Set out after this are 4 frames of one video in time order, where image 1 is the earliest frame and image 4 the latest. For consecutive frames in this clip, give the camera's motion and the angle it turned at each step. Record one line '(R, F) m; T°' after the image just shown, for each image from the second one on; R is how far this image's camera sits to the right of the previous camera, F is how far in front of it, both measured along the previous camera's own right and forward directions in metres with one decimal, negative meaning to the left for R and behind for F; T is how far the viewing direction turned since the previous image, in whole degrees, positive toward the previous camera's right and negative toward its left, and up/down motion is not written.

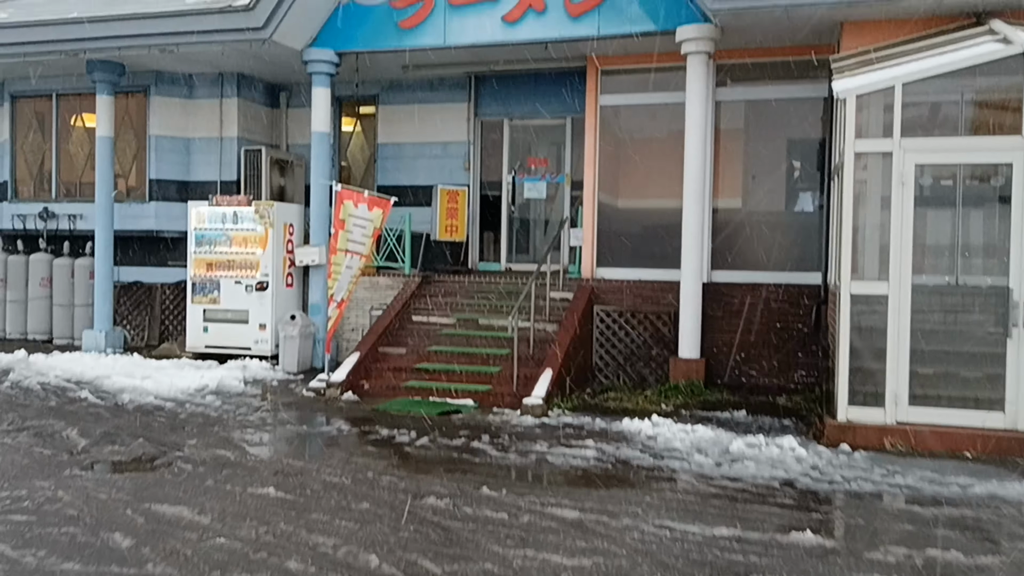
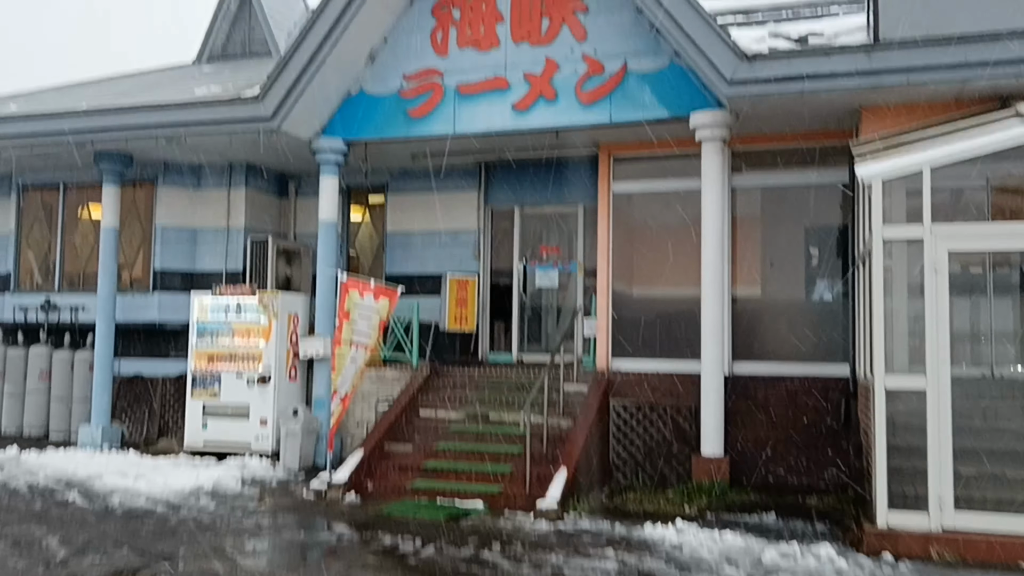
(0.0, +0.4) m; -1°
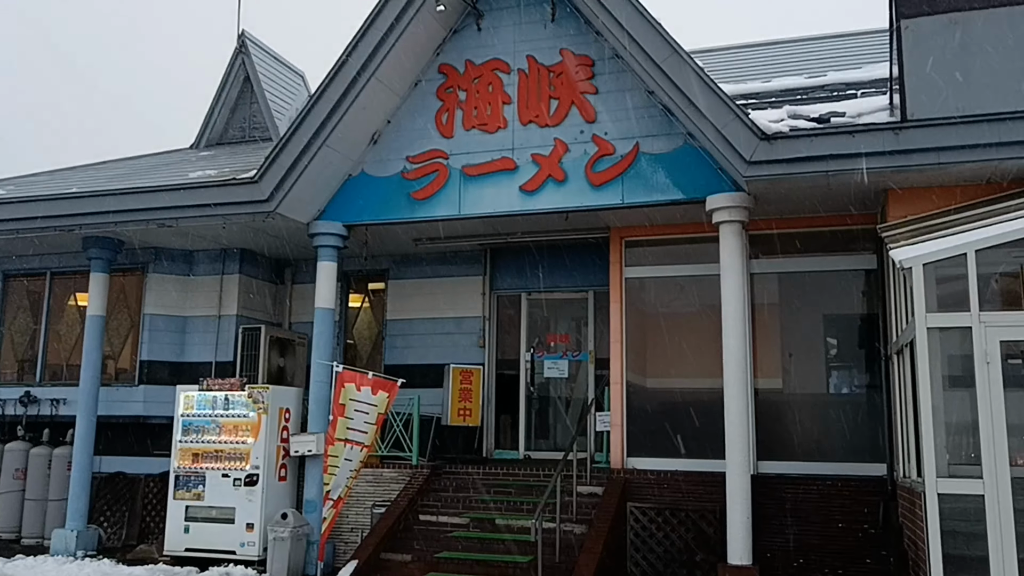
(-0.1, +0.6) m; 0°
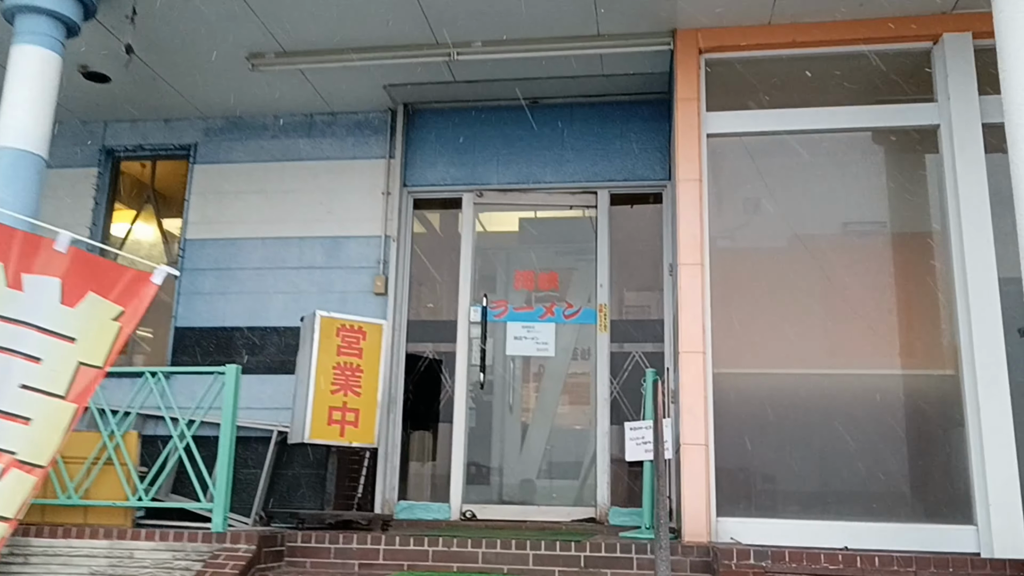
(-0.4, +5.4) m; +9°
